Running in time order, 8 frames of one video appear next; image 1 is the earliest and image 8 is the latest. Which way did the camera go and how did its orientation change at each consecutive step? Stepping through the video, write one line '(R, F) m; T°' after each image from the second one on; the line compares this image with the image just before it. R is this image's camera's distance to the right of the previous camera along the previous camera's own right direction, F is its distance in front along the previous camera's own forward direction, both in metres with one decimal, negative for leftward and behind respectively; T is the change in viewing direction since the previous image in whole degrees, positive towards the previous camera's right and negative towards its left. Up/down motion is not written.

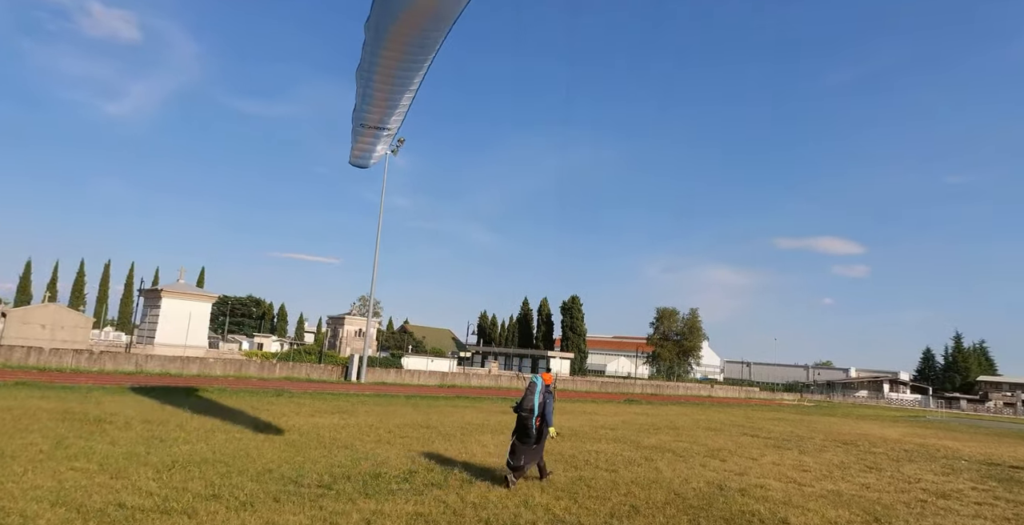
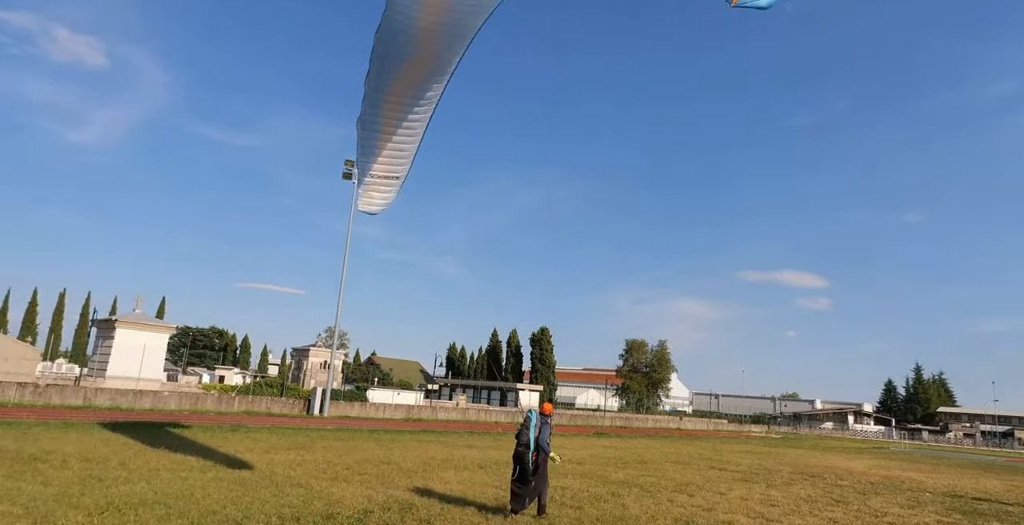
(+0.1, +0.2) m; +3°
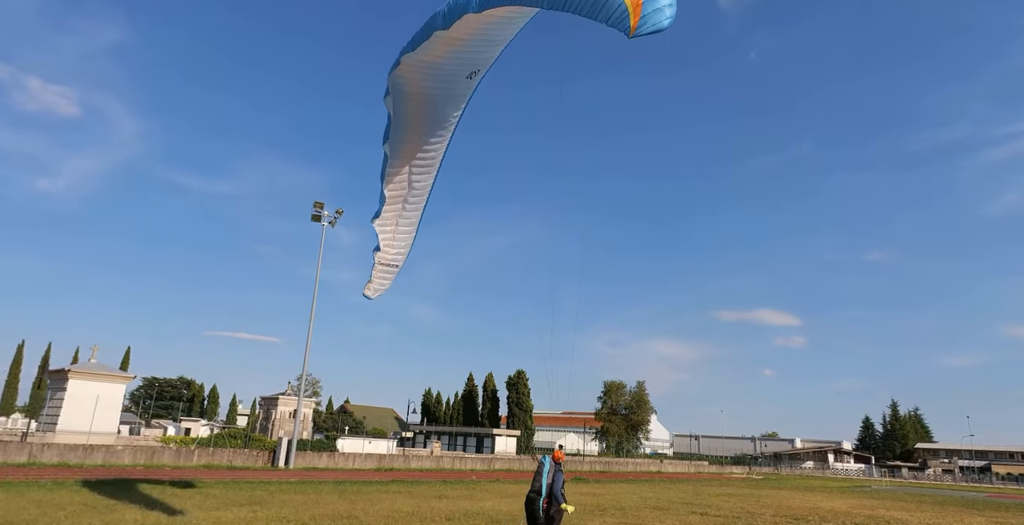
(+0.2, +0.6) m; +2°
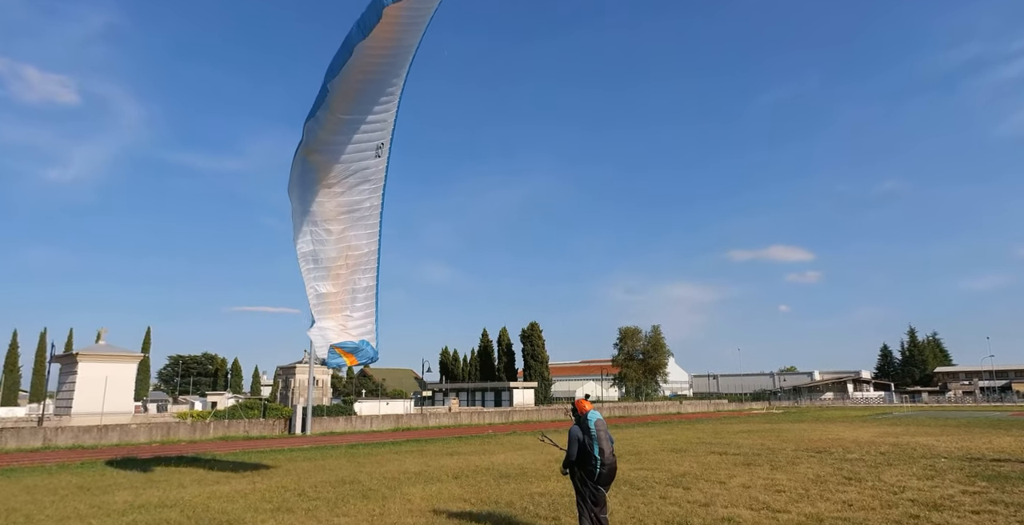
(+0.4, +0.9) m; -1°
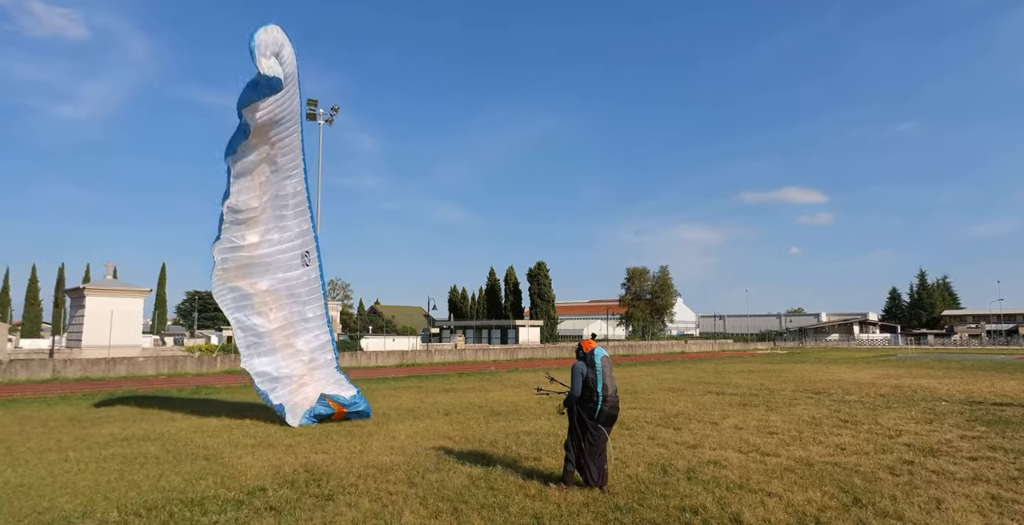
(+0.4, +0.5) m; -1°
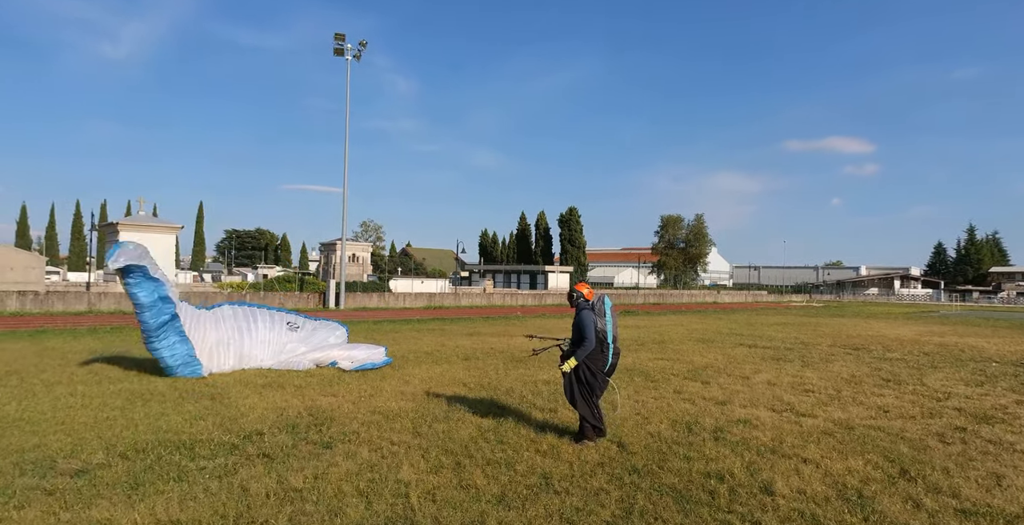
(+0.2, +0.7) m; -3°
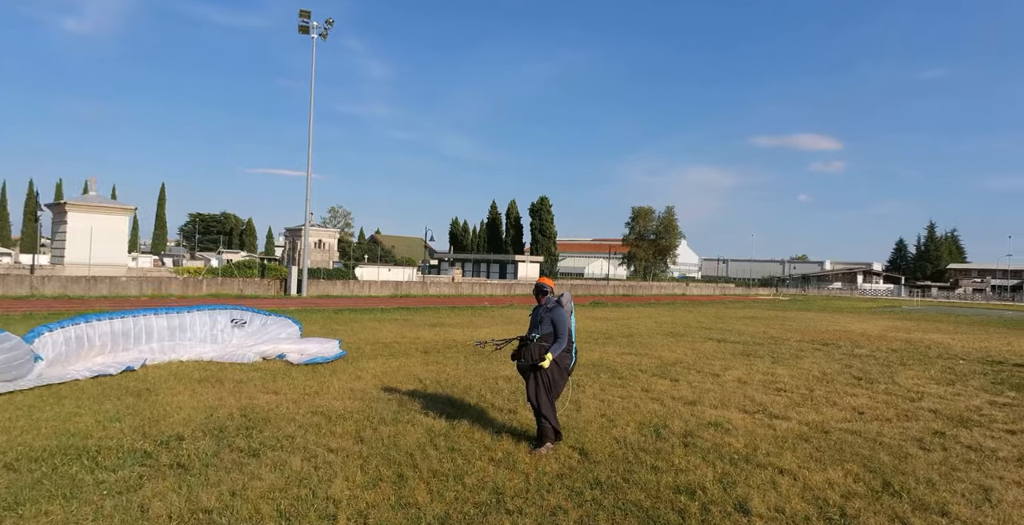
(+0.1, +0.6) m; +3°
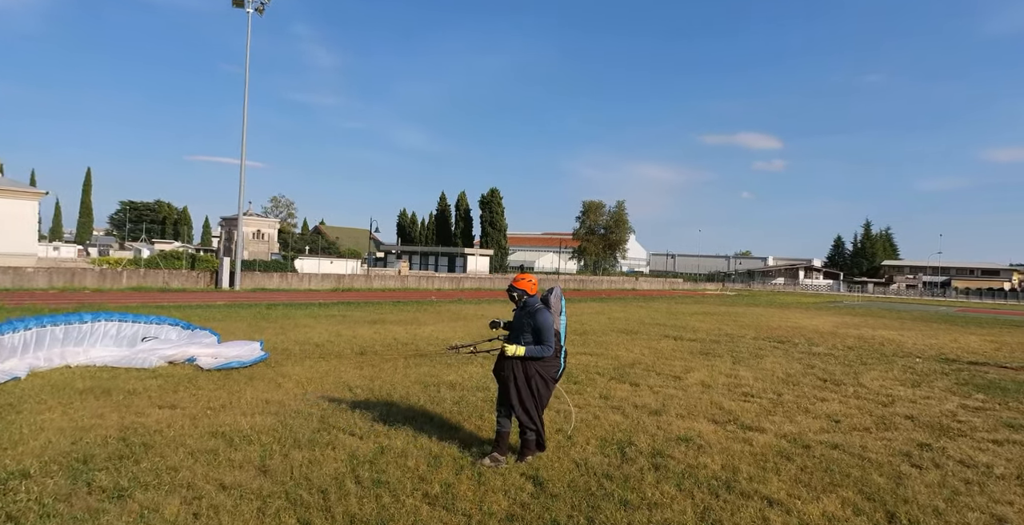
(+0.1, +1.0) m; +4°
